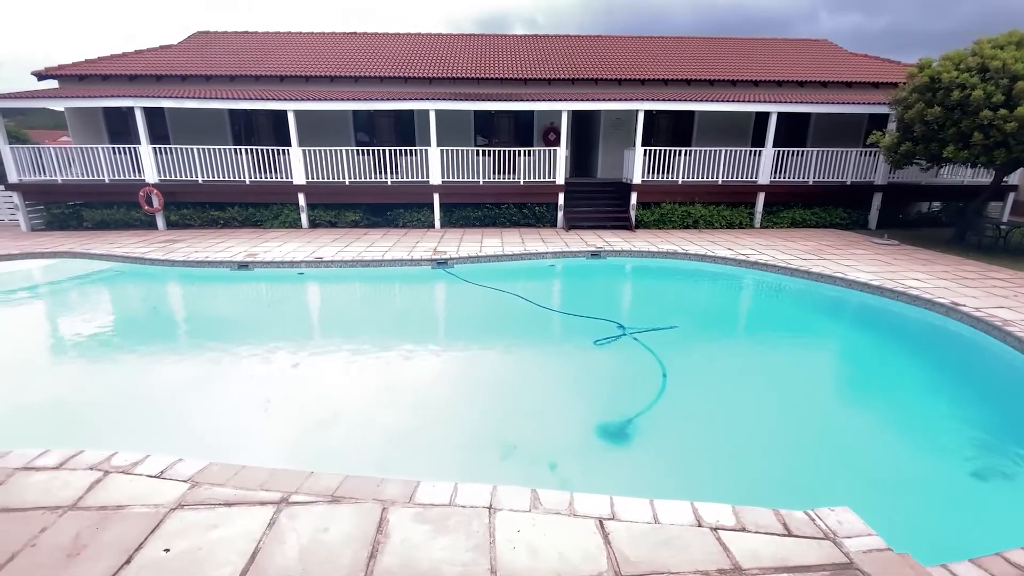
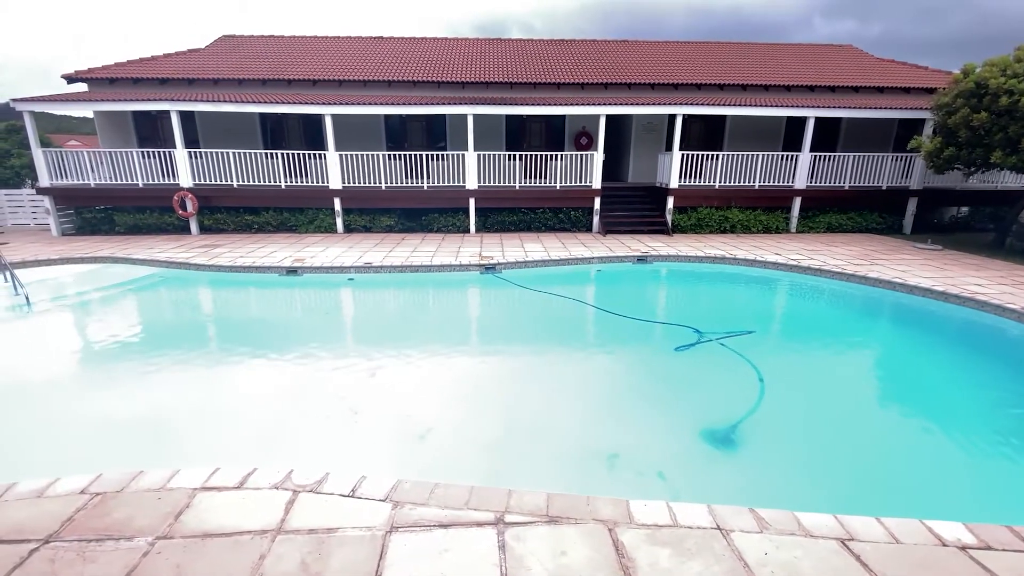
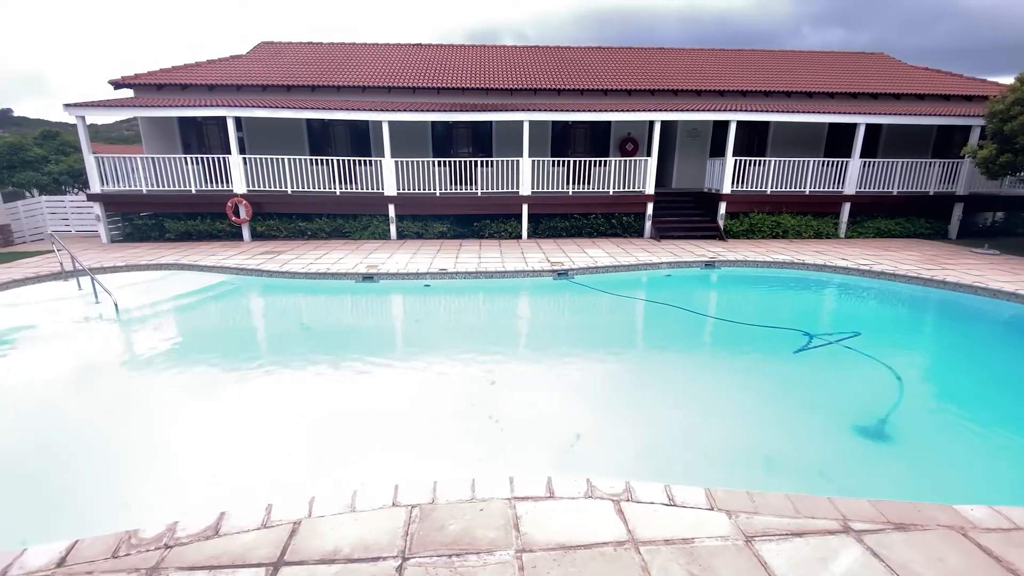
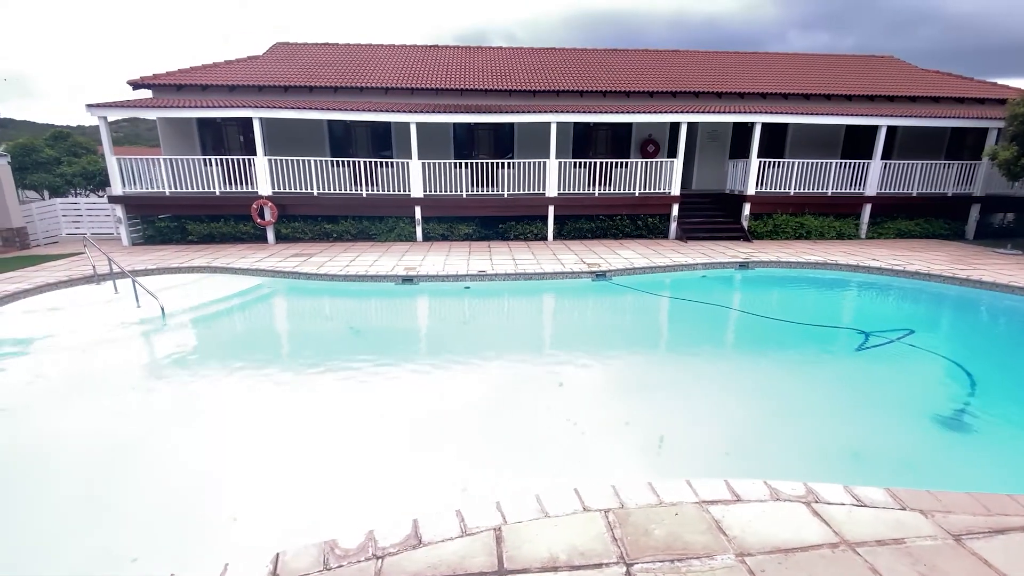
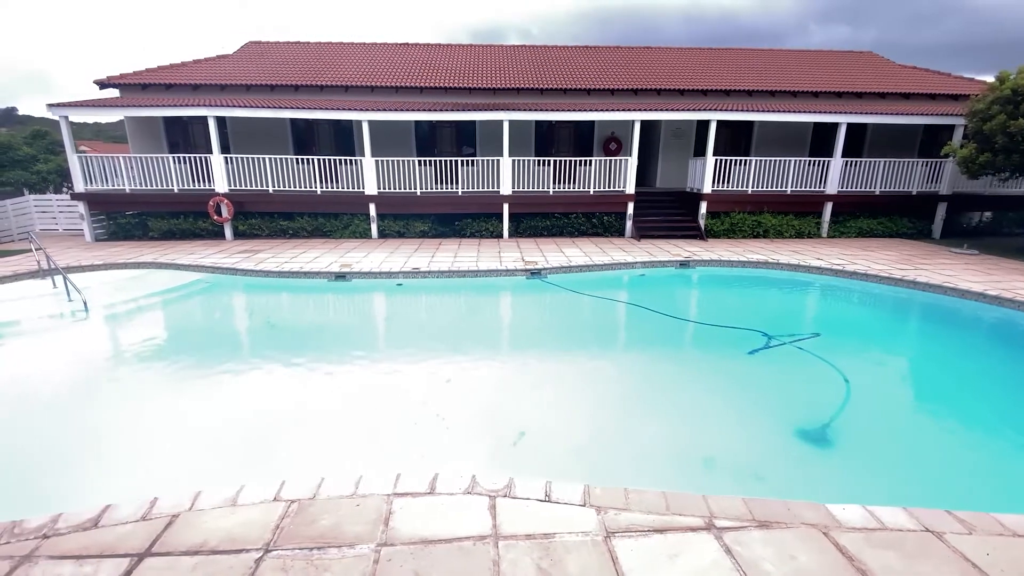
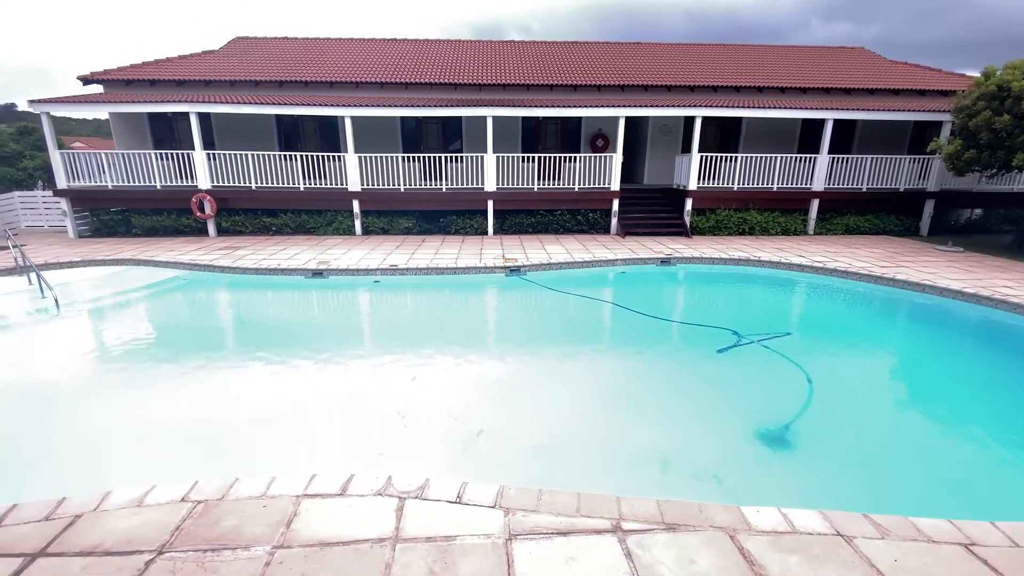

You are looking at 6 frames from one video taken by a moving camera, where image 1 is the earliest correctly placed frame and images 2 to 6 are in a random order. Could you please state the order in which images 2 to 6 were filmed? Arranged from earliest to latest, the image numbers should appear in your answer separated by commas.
2, 6, 5, 3, 4
